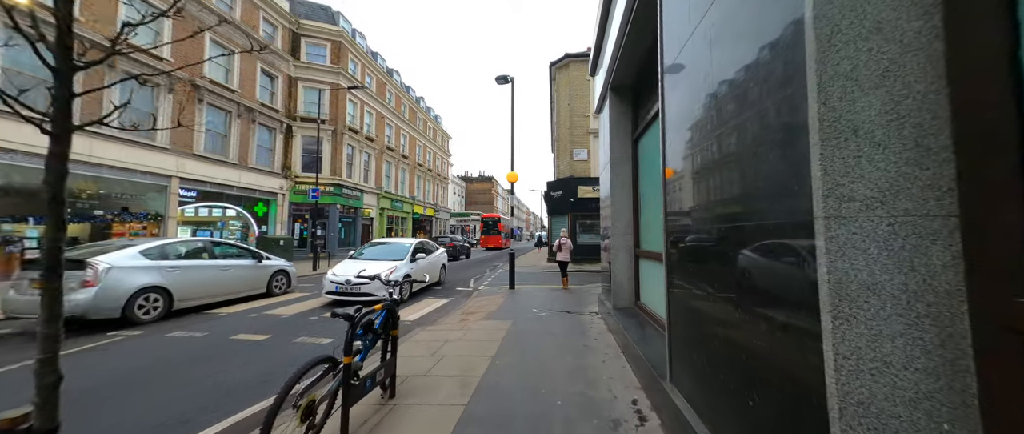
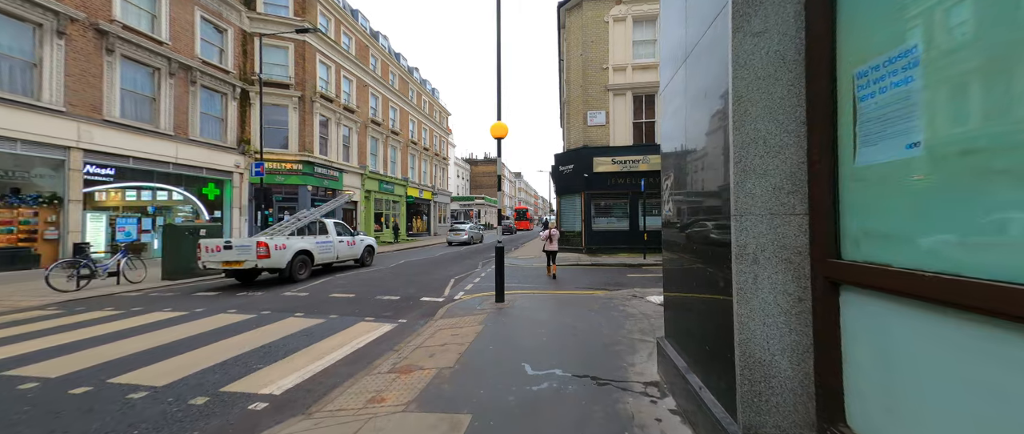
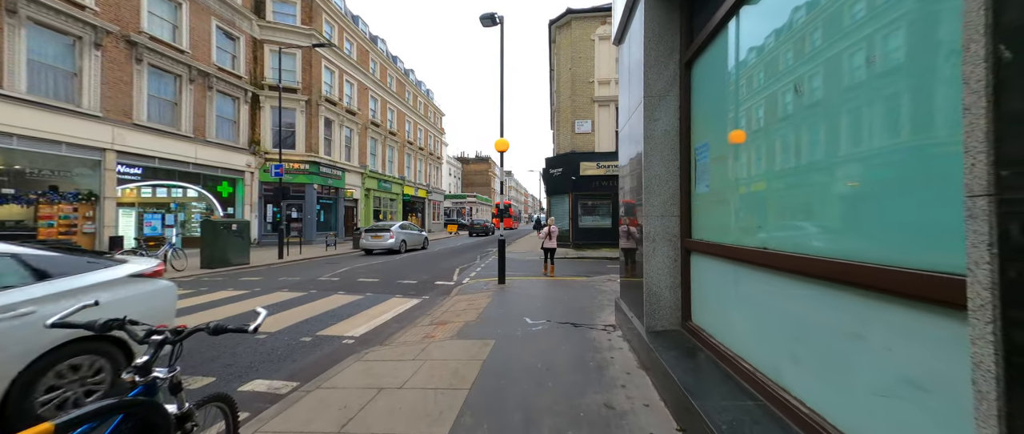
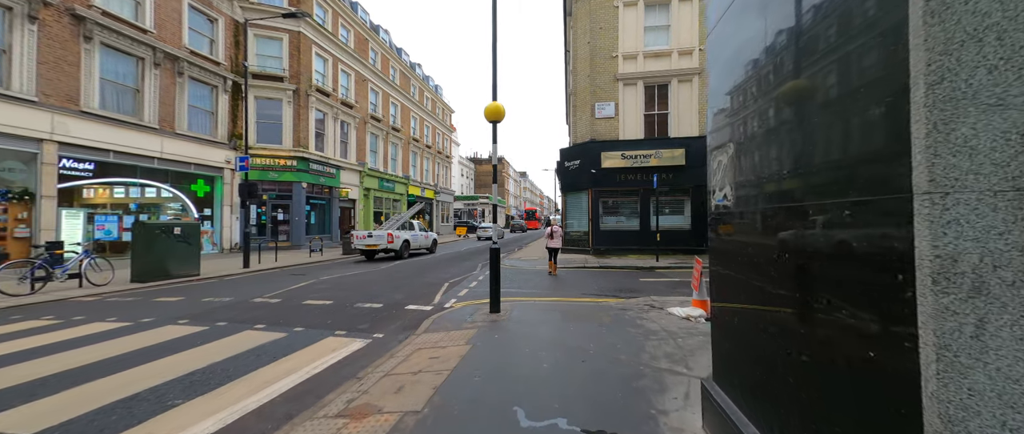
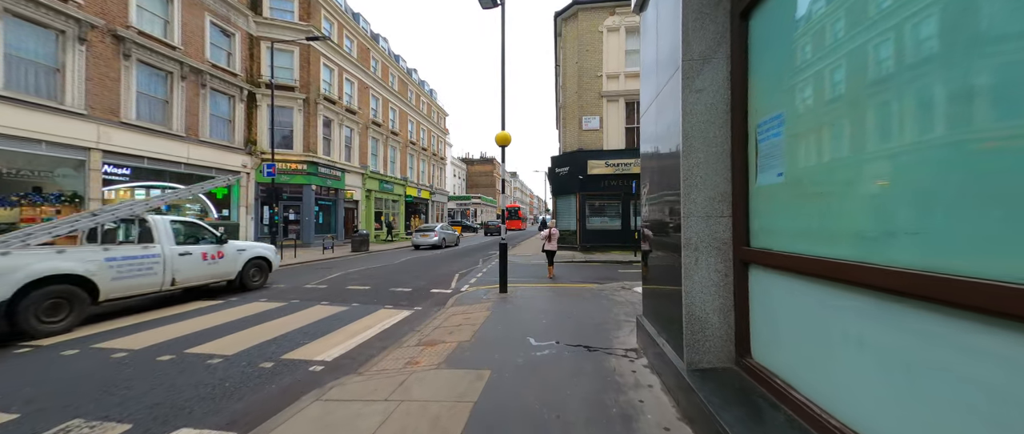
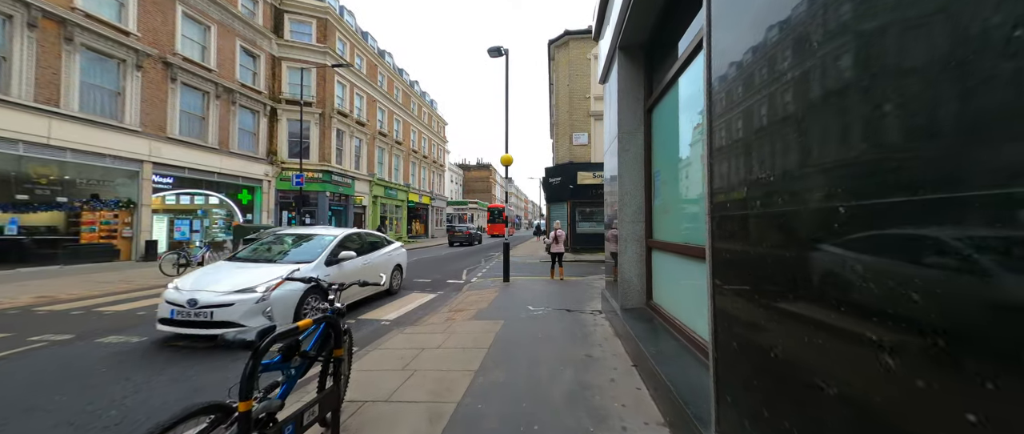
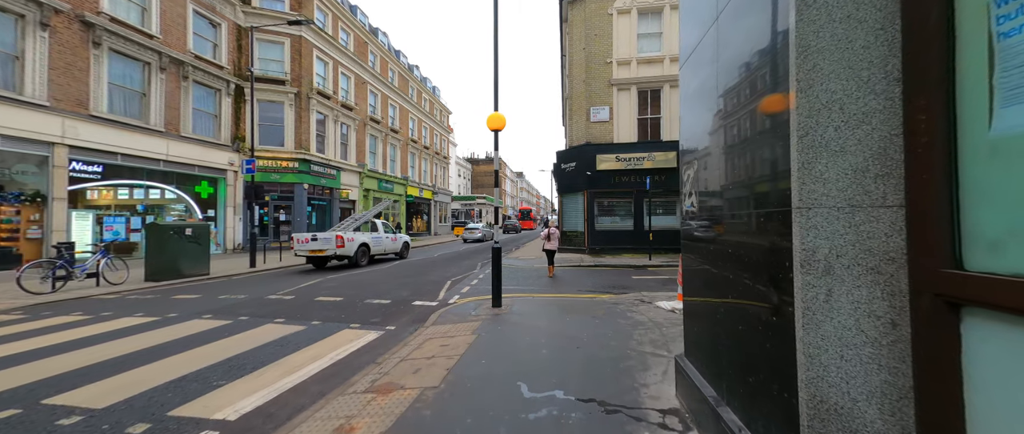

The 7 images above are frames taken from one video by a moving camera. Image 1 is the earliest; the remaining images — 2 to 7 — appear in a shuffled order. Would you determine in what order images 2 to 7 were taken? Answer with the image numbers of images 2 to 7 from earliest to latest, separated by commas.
6, 3, 5, 2, 7, 4
